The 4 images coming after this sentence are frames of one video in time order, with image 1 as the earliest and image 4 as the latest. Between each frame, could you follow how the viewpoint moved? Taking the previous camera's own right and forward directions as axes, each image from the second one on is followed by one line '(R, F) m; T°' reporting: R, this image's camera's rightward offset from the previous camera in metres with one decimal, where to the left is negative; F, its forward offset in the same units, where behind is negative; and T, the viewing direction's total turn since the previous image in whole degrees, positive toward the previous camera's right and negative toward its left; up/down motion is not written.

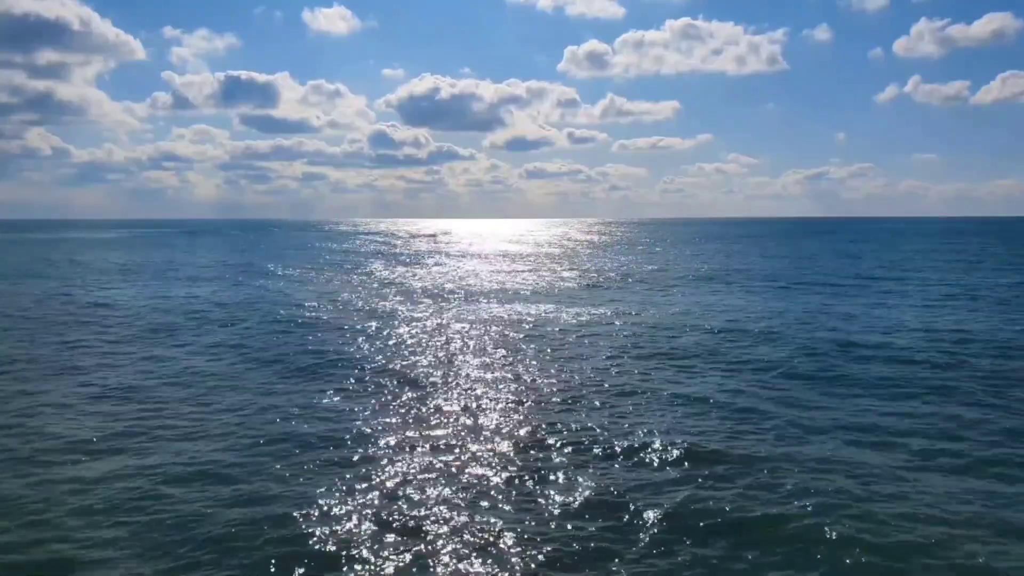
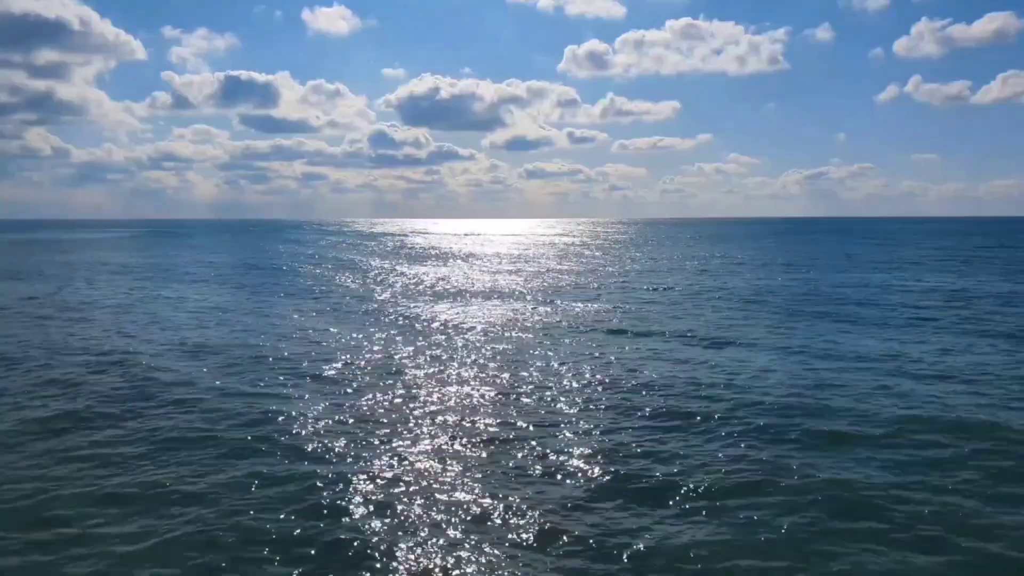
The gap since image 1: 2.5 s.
(+1.6, +0.8) m; 0°
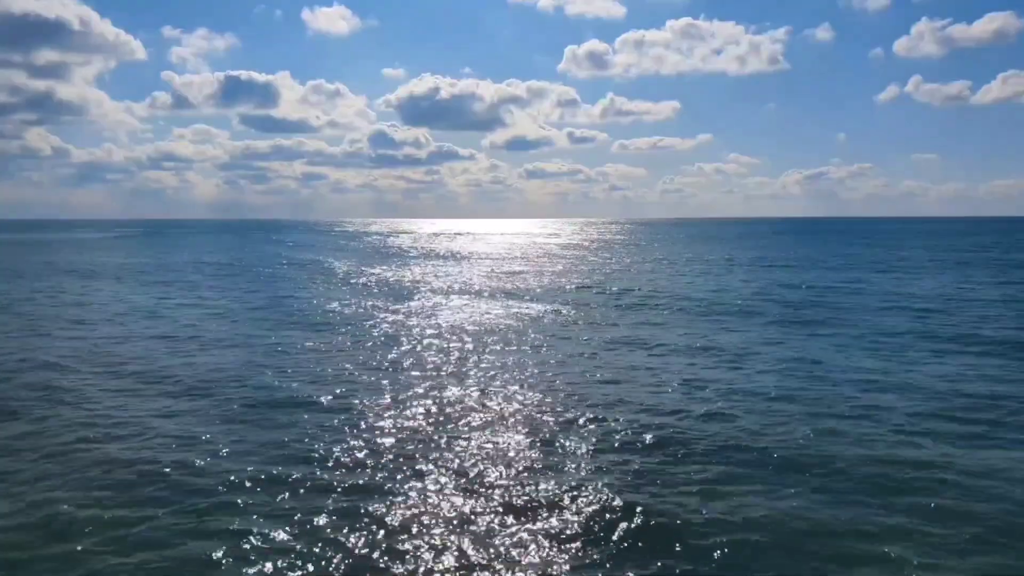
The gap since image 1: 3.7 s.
(-2.7, -2.5) m; 0°
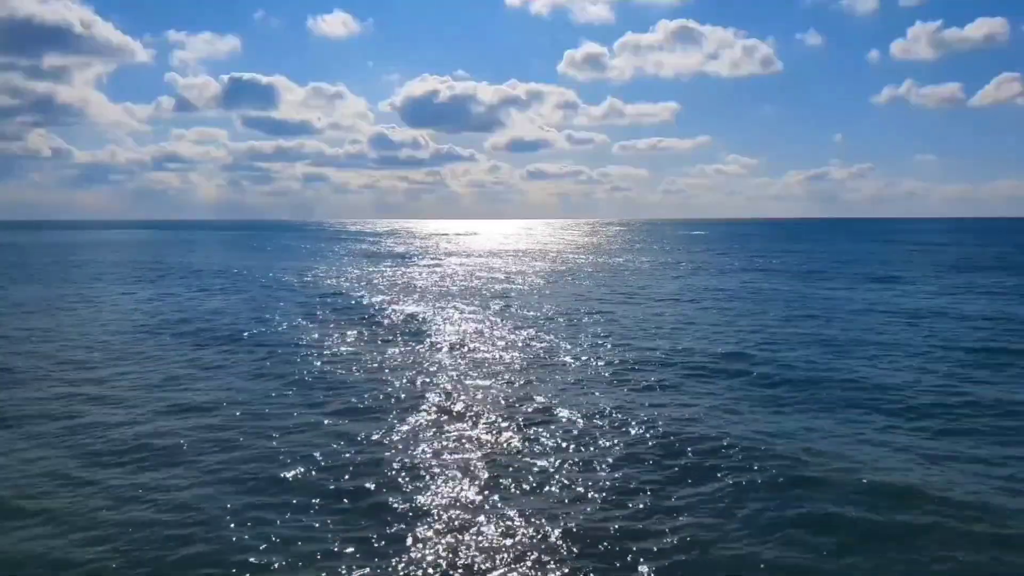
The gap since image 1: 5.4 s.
(-0.1, +0.6) m; 0°
